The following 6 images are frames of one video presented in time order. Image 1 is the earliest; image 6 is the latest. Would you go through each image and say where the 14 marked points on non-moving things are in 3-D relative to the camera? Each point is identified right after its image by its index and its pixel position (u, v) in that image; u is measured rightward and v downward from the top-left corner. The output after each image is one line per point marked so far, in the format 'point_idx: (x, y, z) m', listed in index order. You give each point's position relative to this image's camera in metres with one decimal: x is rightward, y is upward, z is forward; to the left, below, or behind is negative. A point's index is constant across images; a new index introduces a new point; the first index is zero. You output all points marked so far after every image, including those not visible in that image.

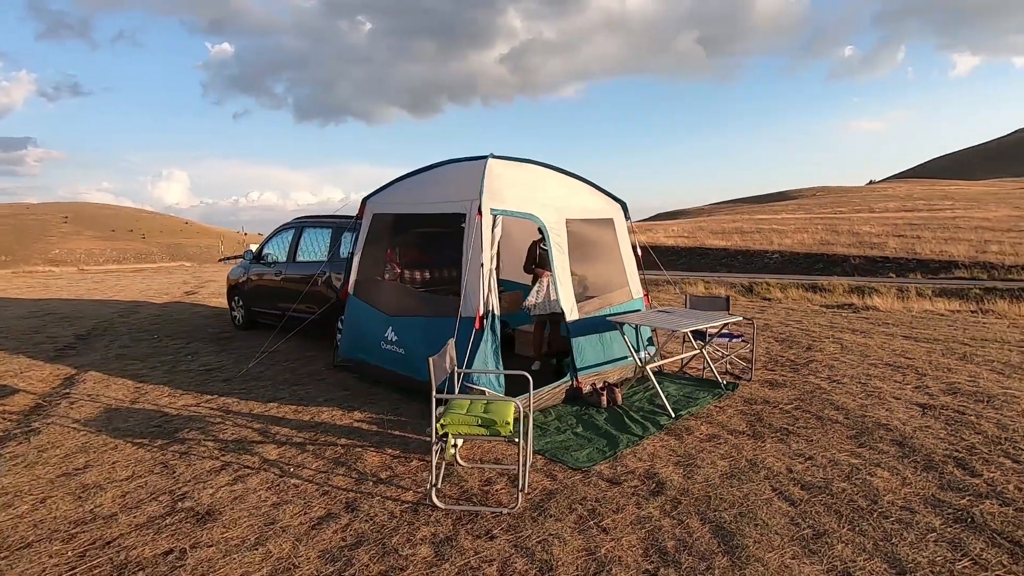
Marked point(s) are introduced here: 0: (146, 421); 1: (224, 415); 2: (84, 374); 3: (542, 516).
0: (-3.5, -1.3, +5.1) m
1: (-2.8, -1.2, +5.3) m
2: (-5.4, -1.1, +6.8) m
3: (+0.2, -1.5, +3.5) m
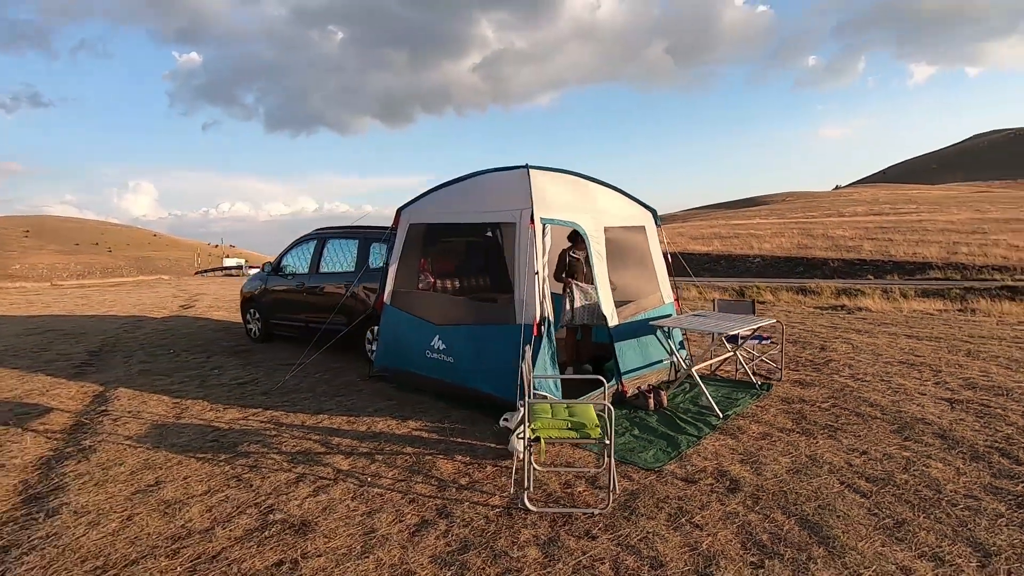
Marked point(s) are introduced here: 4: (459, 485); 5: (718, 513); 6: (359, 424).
0: (-2.9, -1.4, +5.1) m
1: (-2.3, -1.4, +5.3) m
2: (-4.9, -1.3, +6.6) m
3: (+0.8, -1.5, +3.6) m
4: (-0.4, -1.5, +4.0) m
5: (+1.4, -1.5, +3.6) m
6: (-1.5, -1.3, +5.3) m
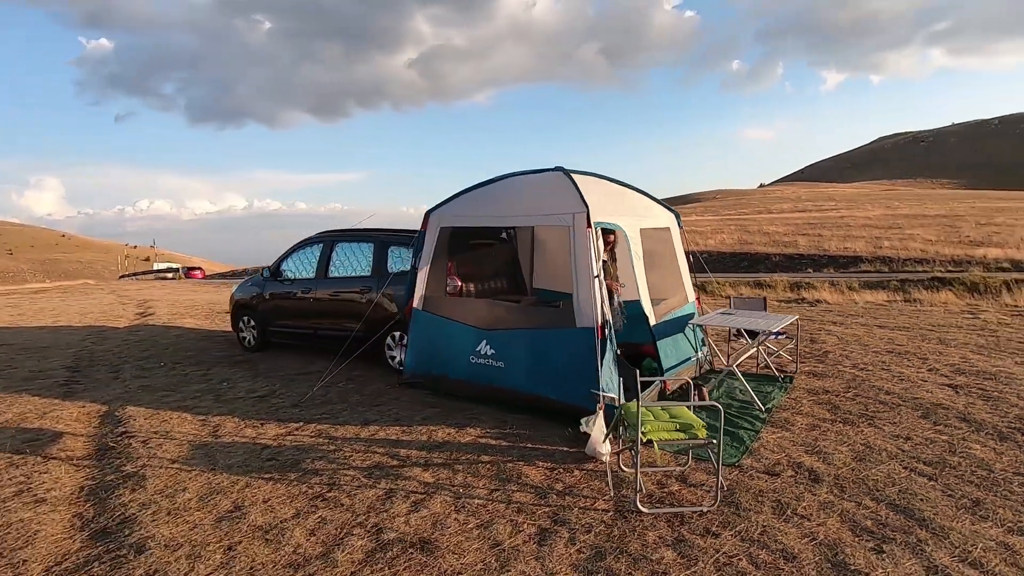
0: (-2.3, -1.5, +4.8) m
1: (-1.7, -1.4, +5.0) m
2: (-4.4, -1.4, +6.1) m
3: (+1.6, -1.5, +3.7) m
4: (+0.3, -1.5, +4.0) m
5: (+2.2, -1.5, +3.8) m
6: (-0.9, -1.4, +5.2) m
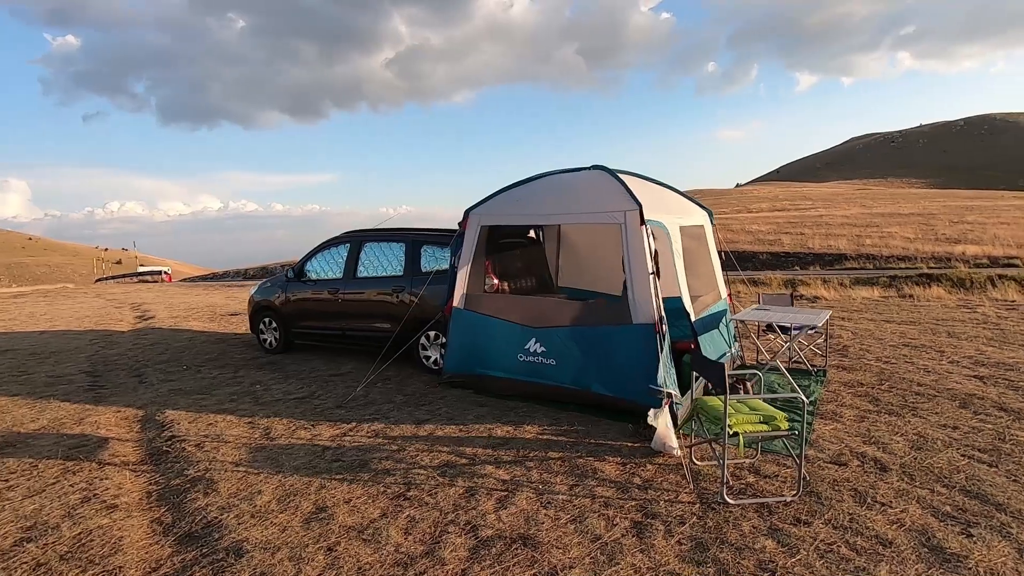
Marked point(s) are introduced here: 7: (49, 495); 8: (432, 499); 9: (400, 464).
0: (-1.7, -1.5, +4.8) m
1: (-1.1, -1.4, +5.0) m
2: (-3.9, -1.4, +6.0) m
3: (+2.2, -1.5, +3.8) m
4: (+1.0, -1.5, +4.1) m
5: (+2.8, -1.5, +3.9) m
6: (-0.3, -1.4, +5.2) m
7: (-3.6, -1.6, +4.1) m
8: (-0.6, -1.5, +3.9) m
9: (-0.9, -1.5, +4.5) m
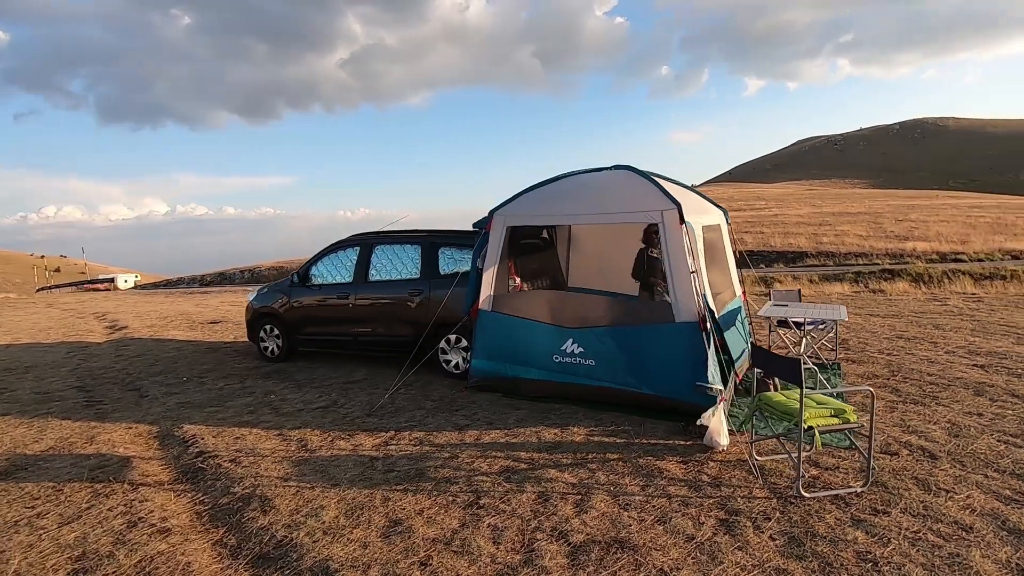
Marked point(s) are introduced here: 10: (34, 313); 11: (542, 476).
0: (-1.2, -1.5, +4.6) m
1: (-0.6, -1.5, +4.9) m
2: (-3.5, -1.5, +5.7) m
3: (+2.8, -1.5, +3.9) m
4: (+1.5, -1.5, +4.1) m
5: (+3.3, -1.4, +4.1) m
6: (+0.1, -1.4, +5.1) m
7: (-3.0, -1.7, +3.8) m
8: (0.0, -1.6, +3.8) m
9: (-0.4, -1.5, +4.4) m
10: (-17.2, -0.9, +19.5) m
11: (+0.2, -1.5, +4.3) m
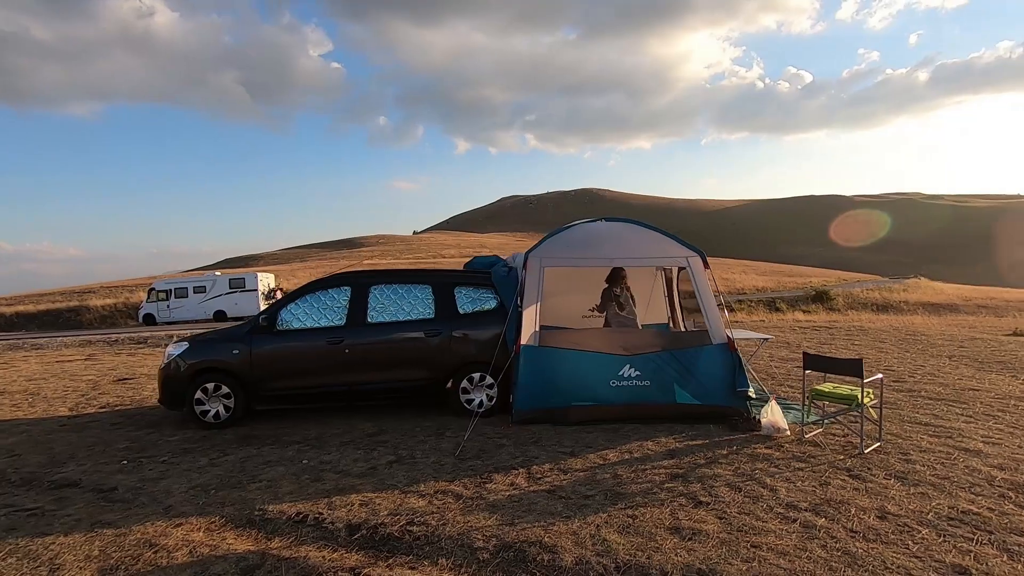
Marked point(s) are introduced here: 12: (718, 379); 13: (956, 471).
0: (+0.4, -1.8, +4.7) m
1: (+0.8, -1.8, +5.2) m
2: (-2.1, -1.9, +4.5) m
3: (+4.2, -1.7, +6.1) m
4: (+3.0, -1.8, +5.6) m
5: (+4.6, -1.7, +6.4) m
6: (+1.3, -1.8, +5.8) m
7: (-0.8, -1.9, +3.1) m
8: (+1.8, -1.8, +4.6) m
9: (+1.2, -1.8, +4.9) m
10: (-20.8, -2.4, +10.1) m
11: (+1.8, -1.8, +5.1) m
12: (+2.6, -1.2, +6.8) m
13: (+4.2, -1.8, +5.1) m
